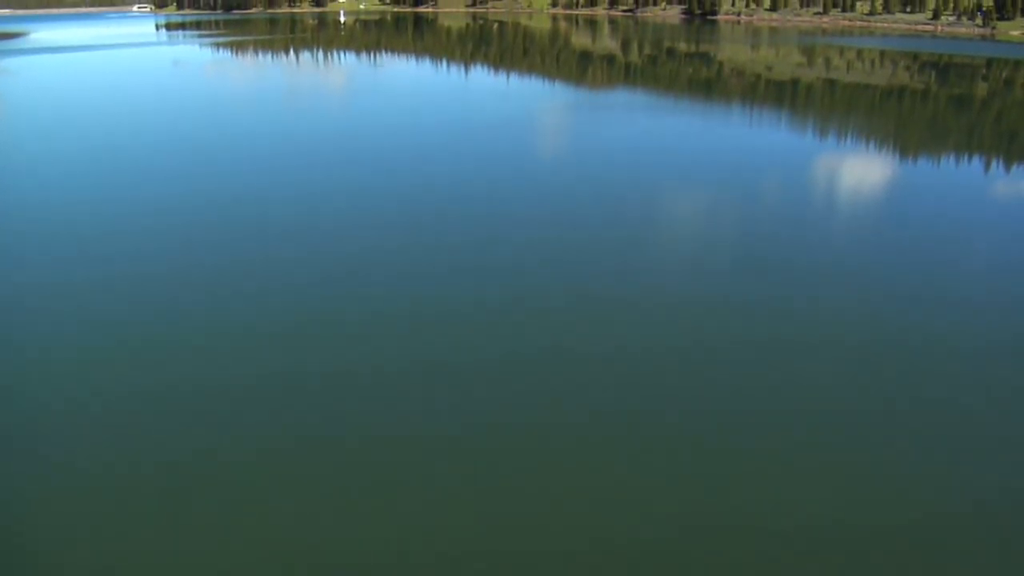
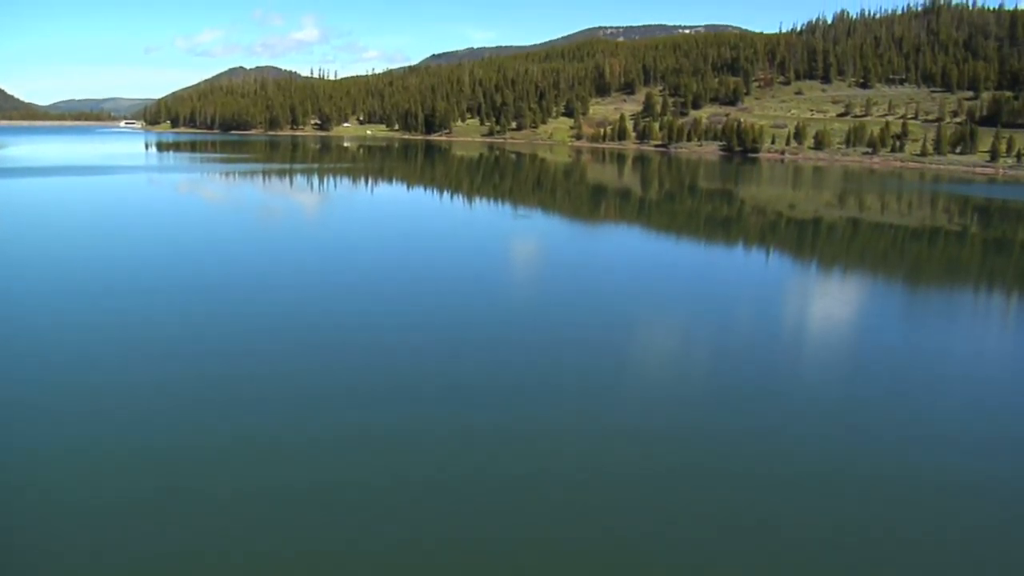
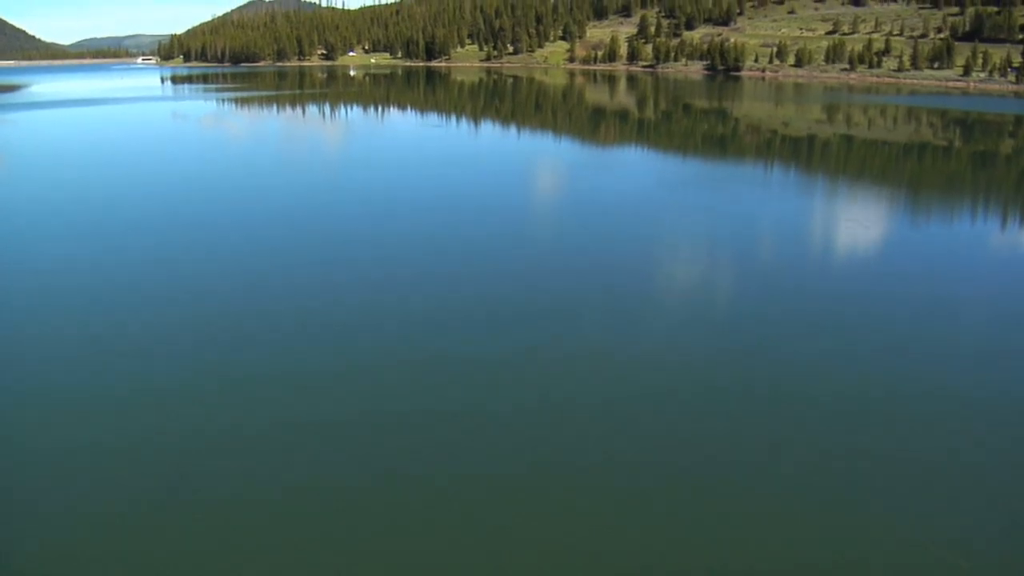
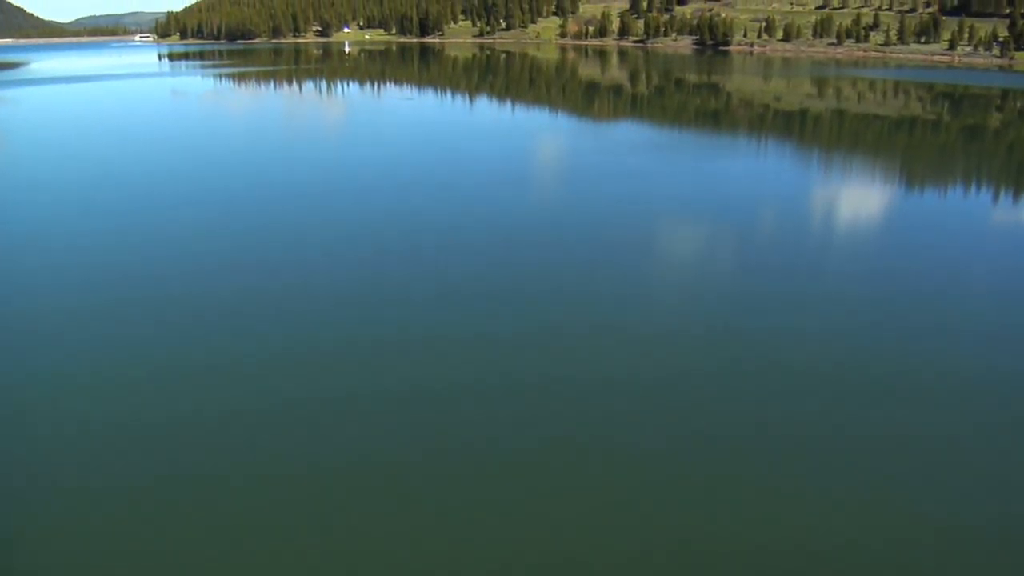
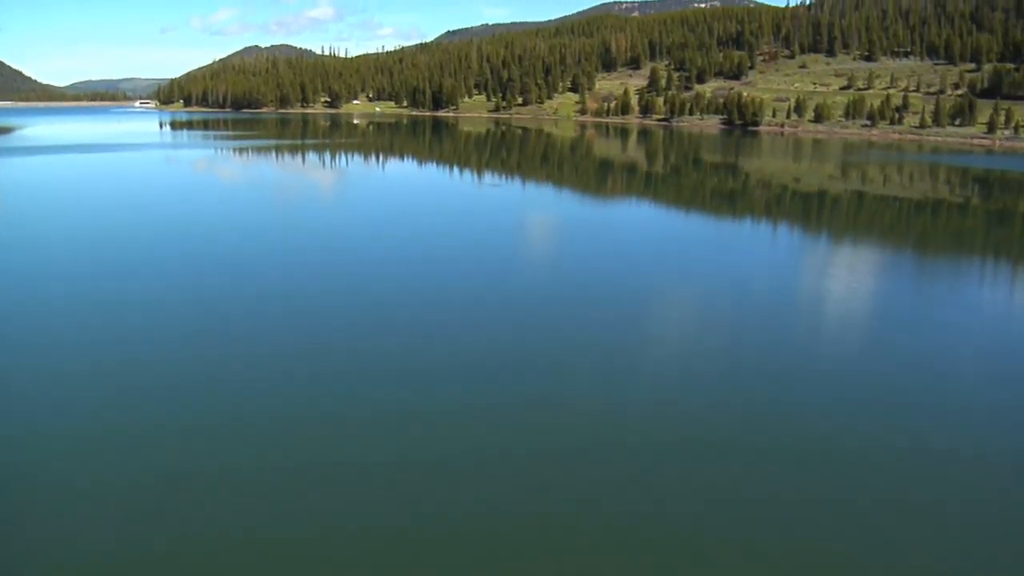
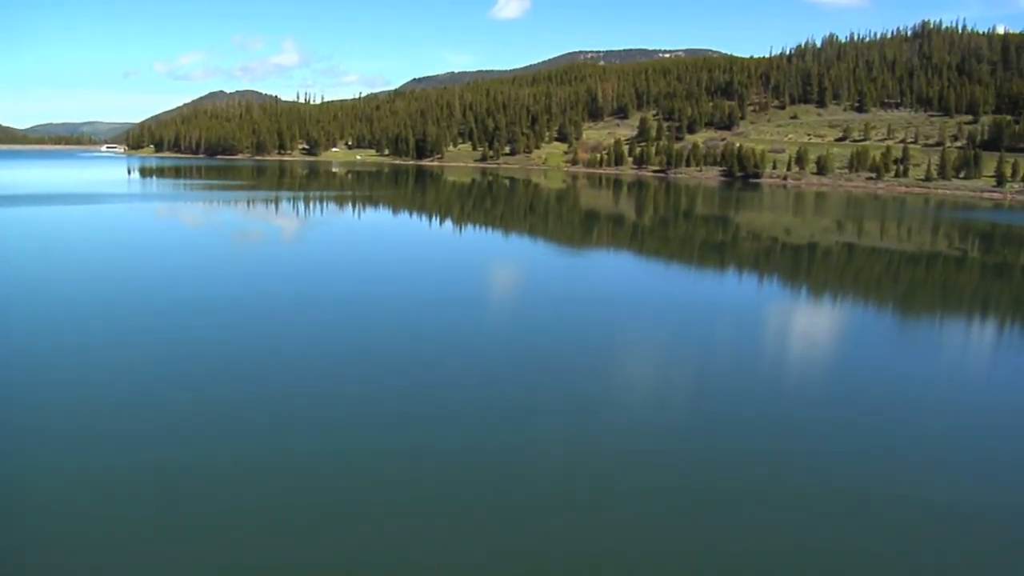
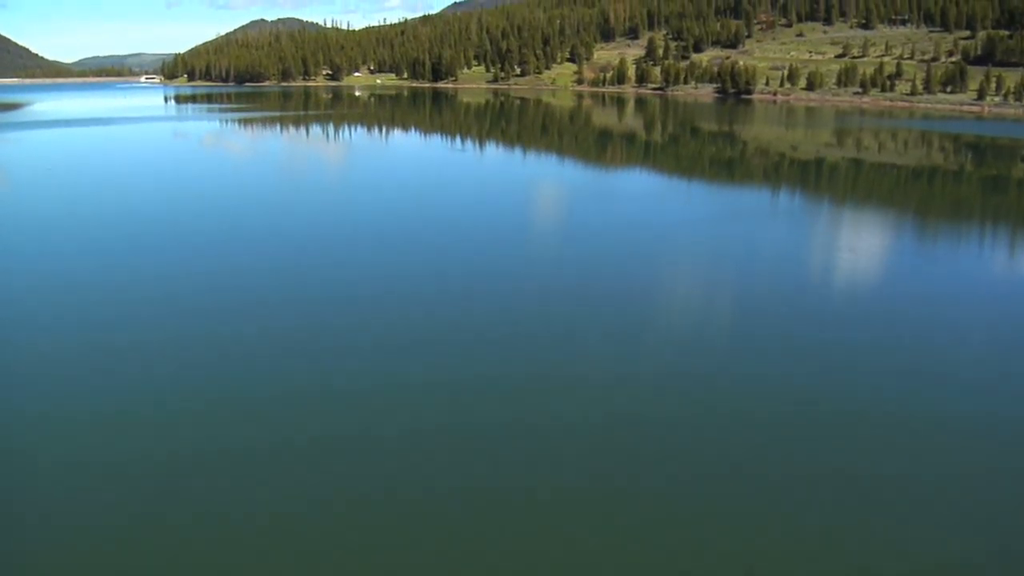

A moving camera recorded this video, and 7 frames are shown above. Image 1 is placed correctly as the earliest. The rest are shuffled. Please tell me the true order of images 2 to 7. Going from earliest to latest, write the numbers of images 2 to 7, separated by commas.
4, 3, 7, 5, 2, 6
